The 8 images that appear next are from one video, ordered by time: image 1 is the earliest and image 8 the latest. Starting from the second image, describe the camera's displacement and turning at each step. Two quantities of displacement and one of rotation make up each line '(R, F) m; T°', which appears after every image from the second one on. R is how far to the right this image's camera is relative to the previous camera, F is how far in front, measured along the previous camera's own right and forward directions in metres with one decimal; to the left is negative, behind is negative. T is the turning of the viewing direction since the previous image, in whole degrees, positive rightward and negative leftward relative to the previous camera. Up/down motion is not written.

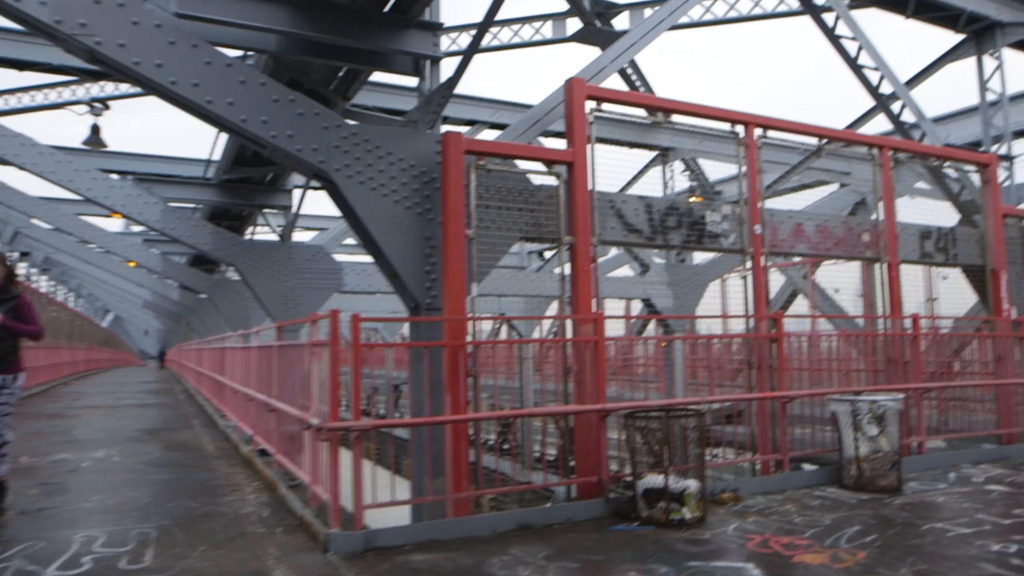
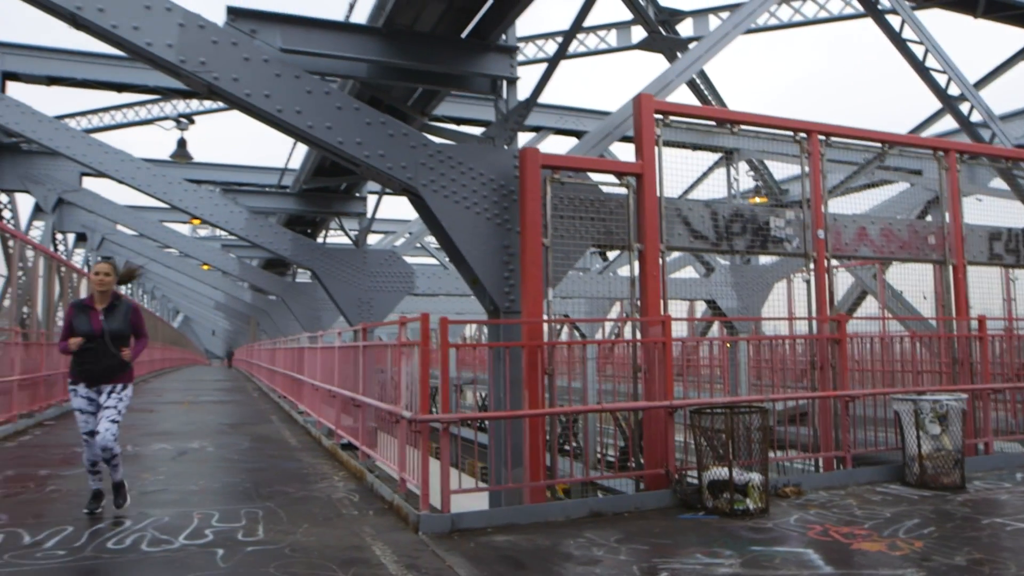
(-0.1, -0.5) m; -4°
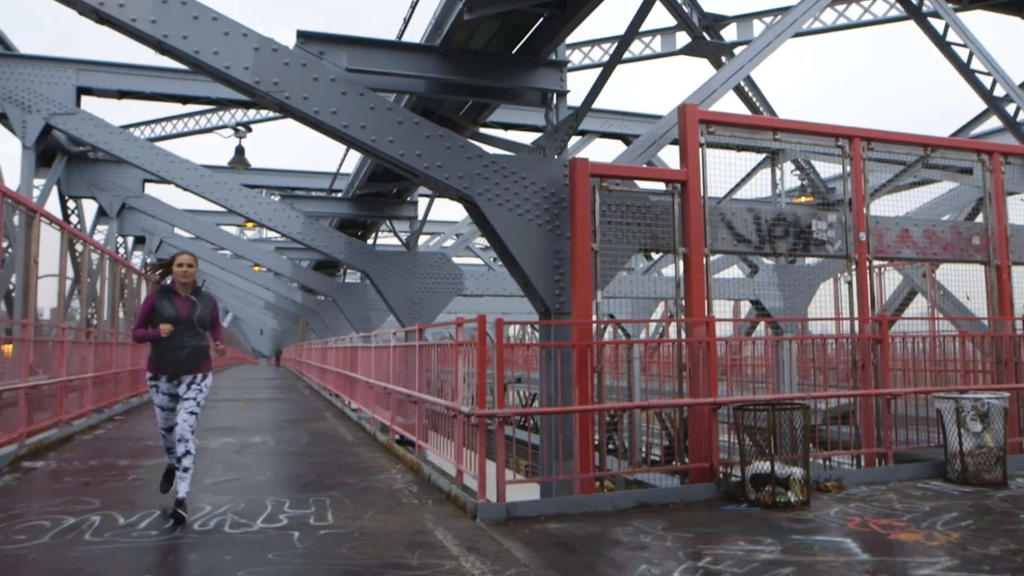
(-0.1, -0.4) m; -3°
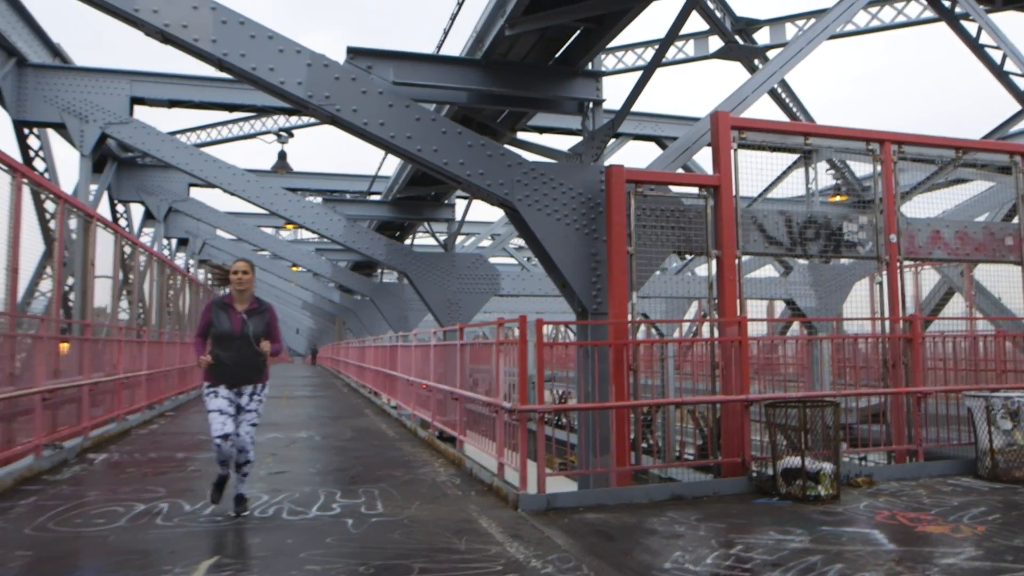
(-0.1, -0.4) m; -2°
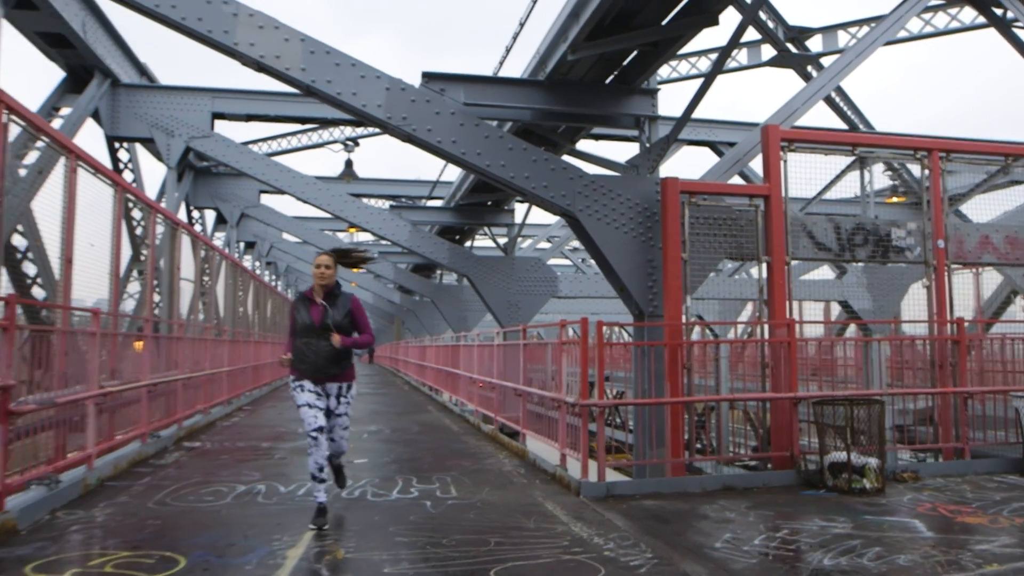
(-0.1, -0.6) m; -4°
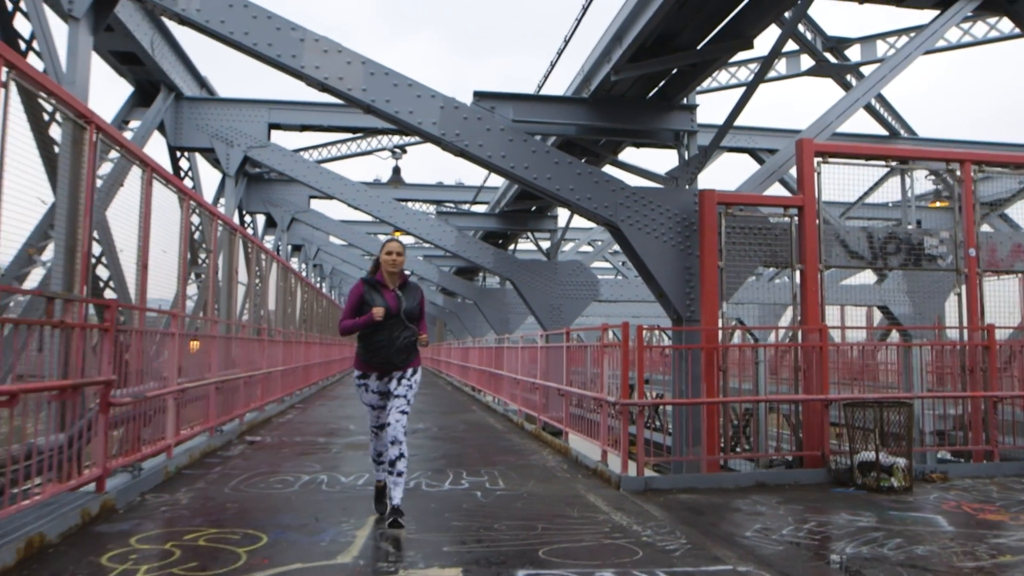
(-0.1, -0.6) m; -3°
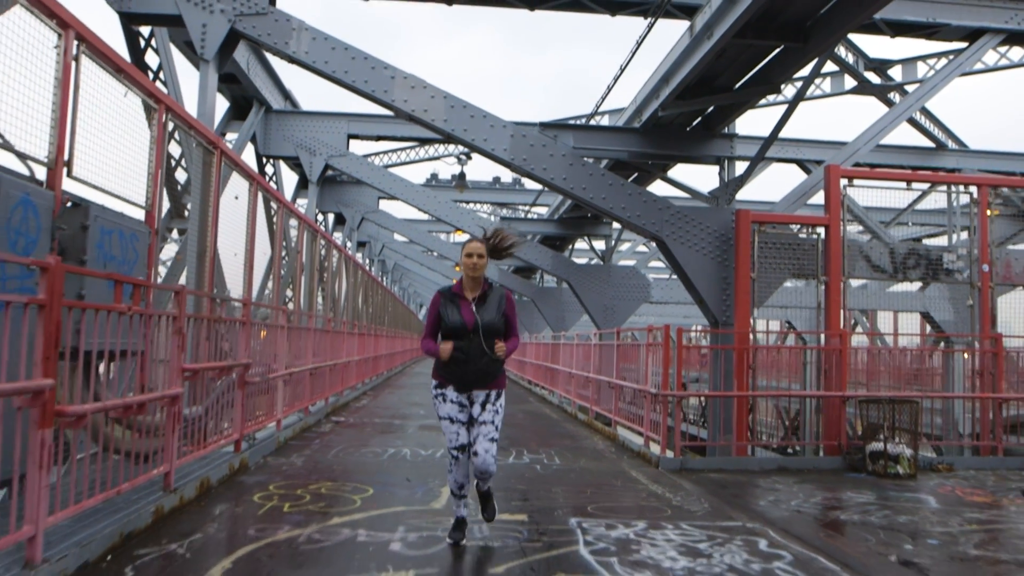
(0.0, -1.4) m; -4°
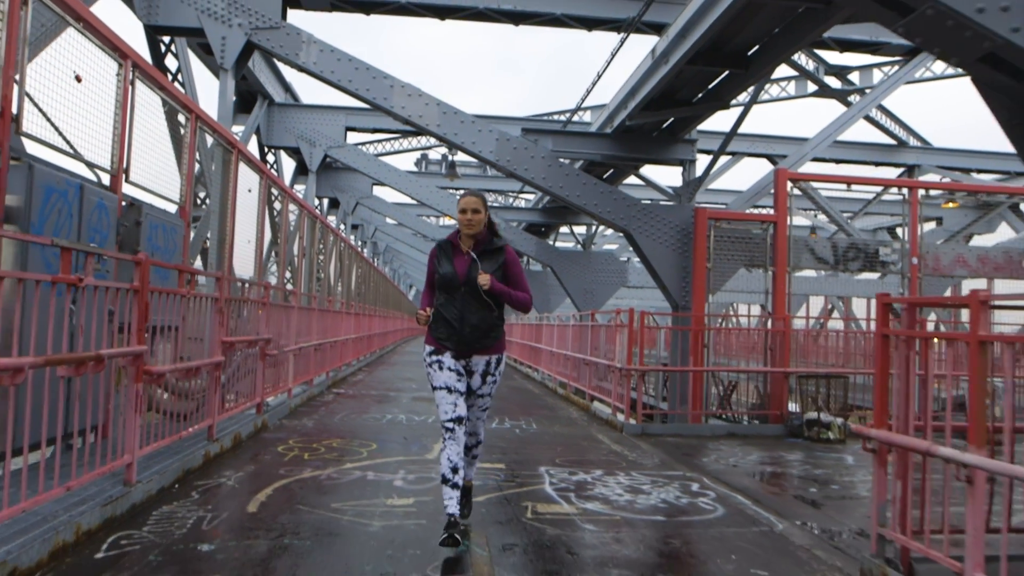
(+0.1, -1.4) m; +1°
